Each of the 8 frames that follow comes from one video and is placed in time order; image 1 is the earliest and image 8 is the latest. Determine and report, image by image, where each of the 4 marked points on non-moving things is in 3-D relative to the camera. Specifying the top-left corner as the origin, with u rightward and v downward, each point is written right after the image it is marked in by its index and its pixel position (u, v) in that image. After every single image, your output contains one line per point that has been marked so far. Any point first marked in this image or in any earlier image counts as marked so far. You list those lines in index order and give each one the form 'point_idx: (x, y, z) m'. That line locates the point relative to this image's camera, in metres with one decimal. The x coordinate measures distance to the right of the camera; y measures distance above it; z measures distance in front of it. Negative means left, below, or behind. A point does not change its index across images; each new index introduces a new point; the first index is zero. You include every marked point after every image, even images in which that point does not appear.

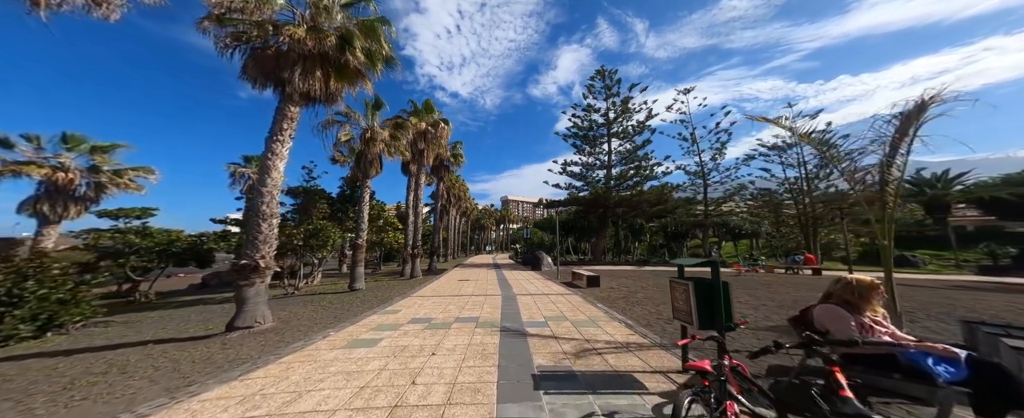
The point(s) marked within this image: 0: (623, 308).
0: (+2.7, -2.5, +7.4) m
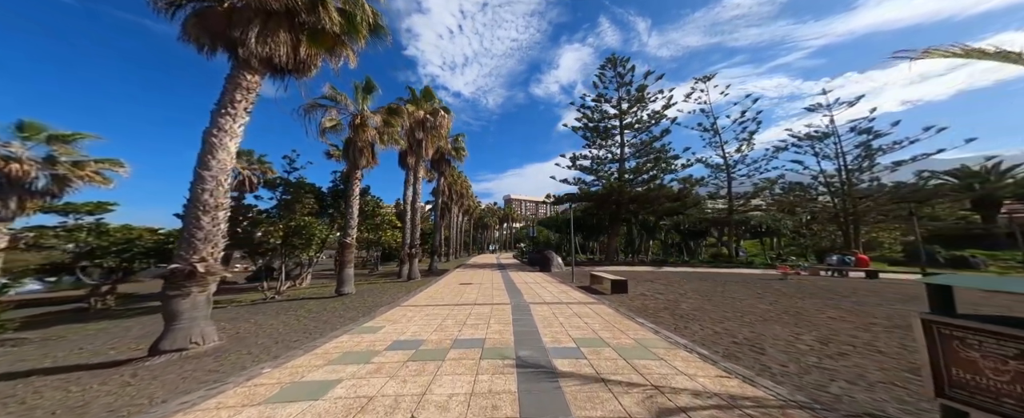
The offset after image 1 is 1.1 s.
0: (+3.0, -2.2, +5.6) m
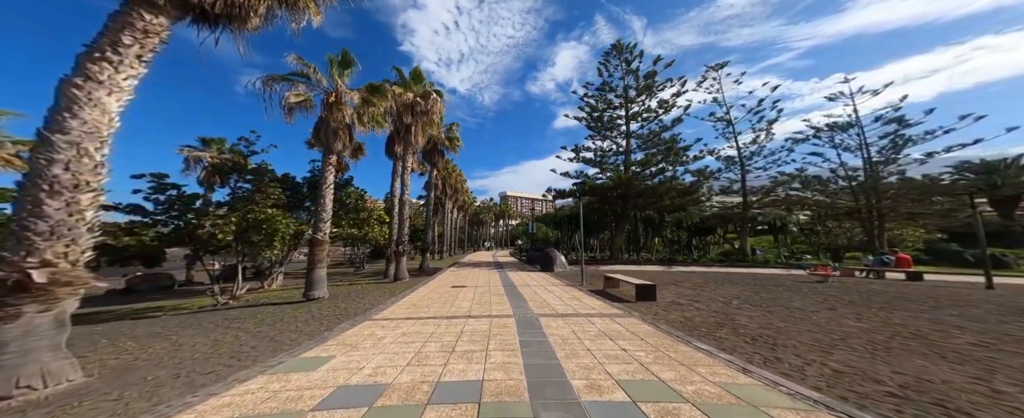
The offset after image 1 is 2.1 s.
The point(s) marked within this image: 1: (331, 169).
0: (+3.1, -1.9, +3.9) m
1: (-6.9, +1.4, +11.4) m
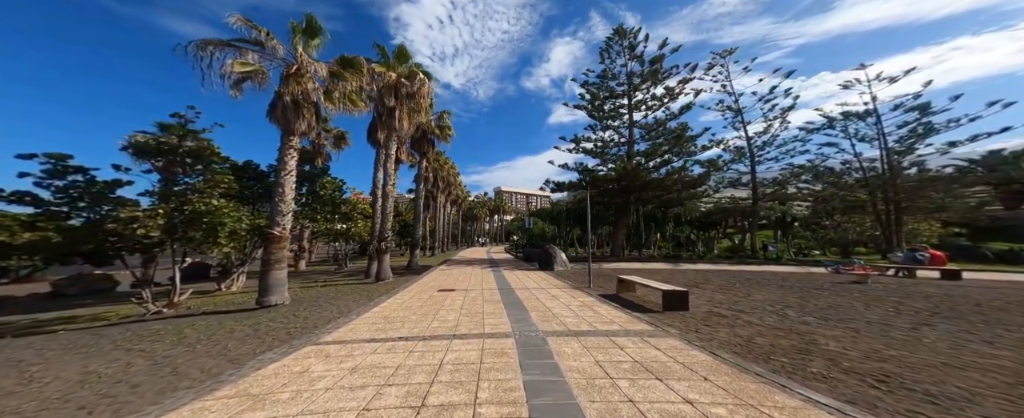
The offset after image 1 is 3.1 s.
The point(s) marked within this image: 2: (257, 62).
0: (+3.2, -1.6, +2.4) m
1: (-7.0, +1.7, +9.6) m
2: (-8.0, +4.6, +9.3) m
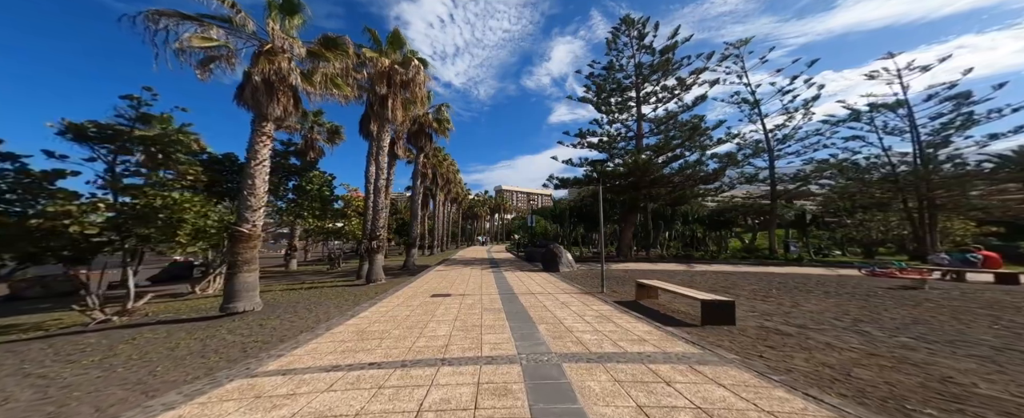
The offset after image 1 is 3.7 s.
0: (+3.2, -1.5, +1.3) m
1: (-6.9, +1.9, +8.5) m
2: (-7.9, +4.8, +8.1) m
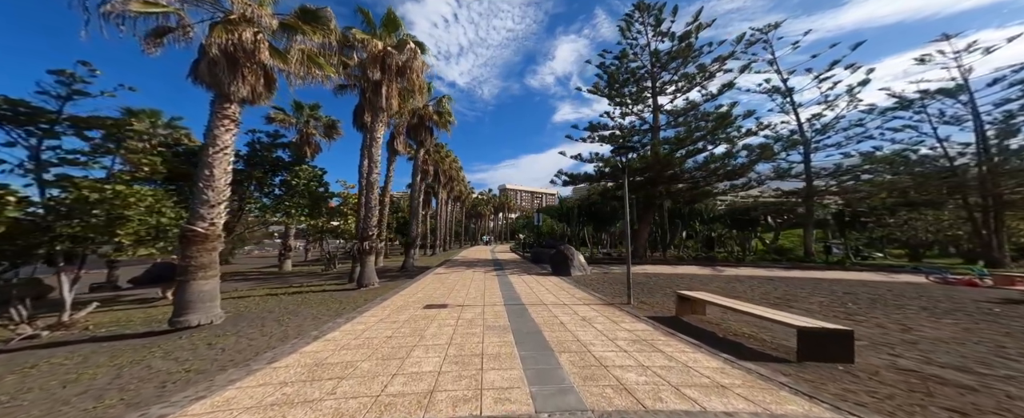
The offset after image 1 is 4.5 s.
0: (+3.3, -1.3, -0.2) m
1: (-6.7, +2.1, +7.1) m
2: (-7.7, +4.9, +6.8) m
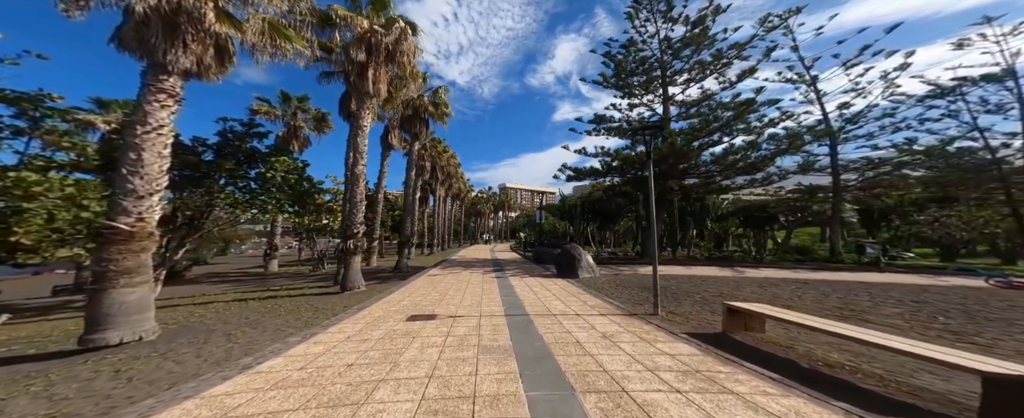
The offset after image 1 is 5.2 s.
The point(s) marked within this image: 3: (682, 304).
0: (+3.4, -1.1, -1.5) m
1: (-6.7, +2.3, +5.8) m
2: (-7.6, +5.1, +5.5) m
3: (+3.8, -2.0, +6.6) m
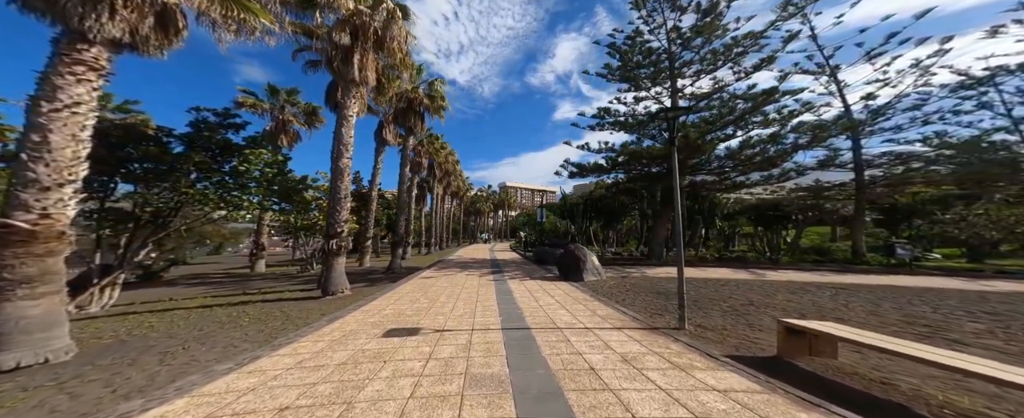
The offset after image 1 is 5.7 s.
0: (+3.3, -1.0, -2.6) m
1: (-6.7, +2.4, +4.8) m
2: (-7.6, +5.3, +4.5) m
3: (+3.7, -1.9, +5.6) m
